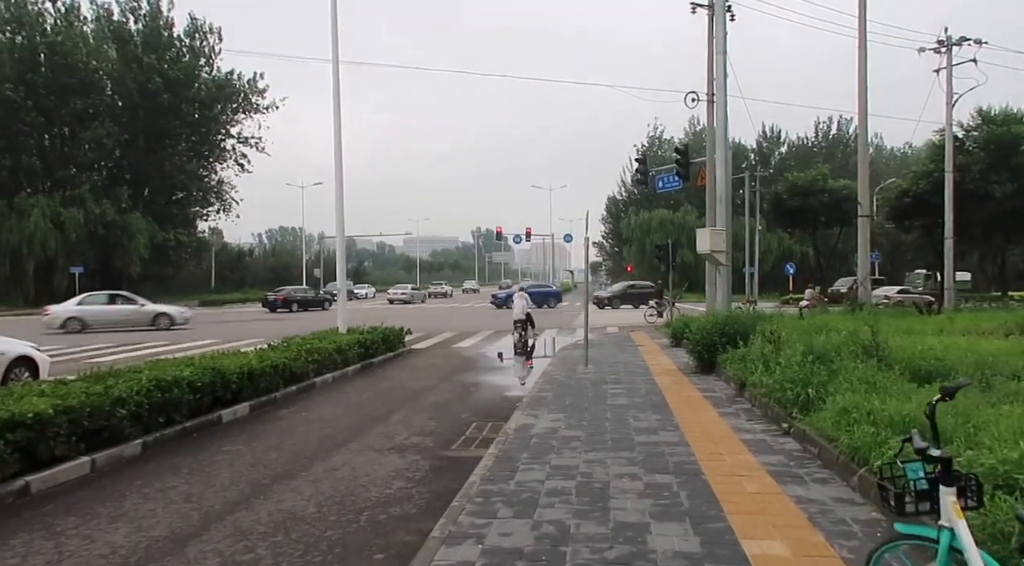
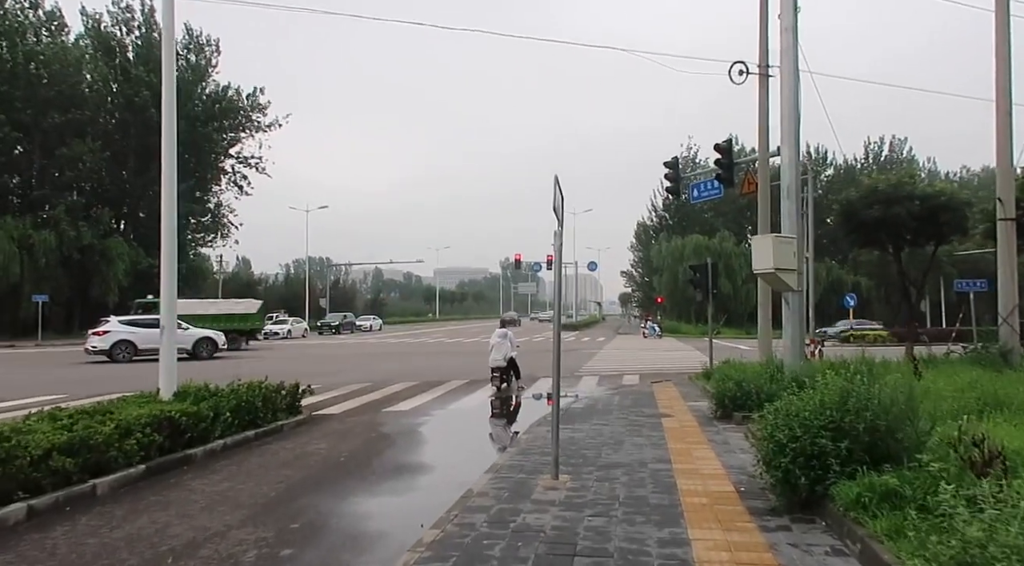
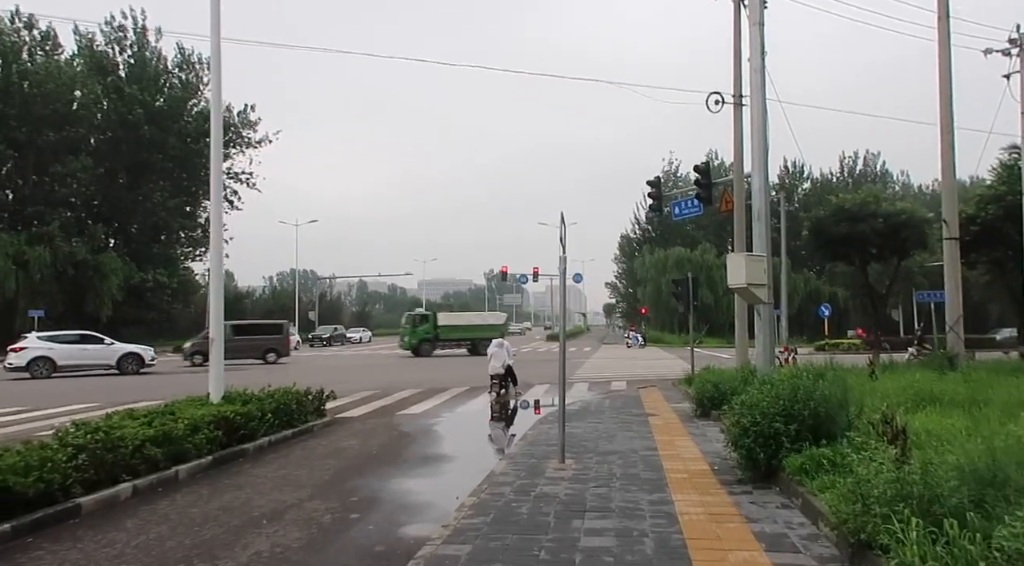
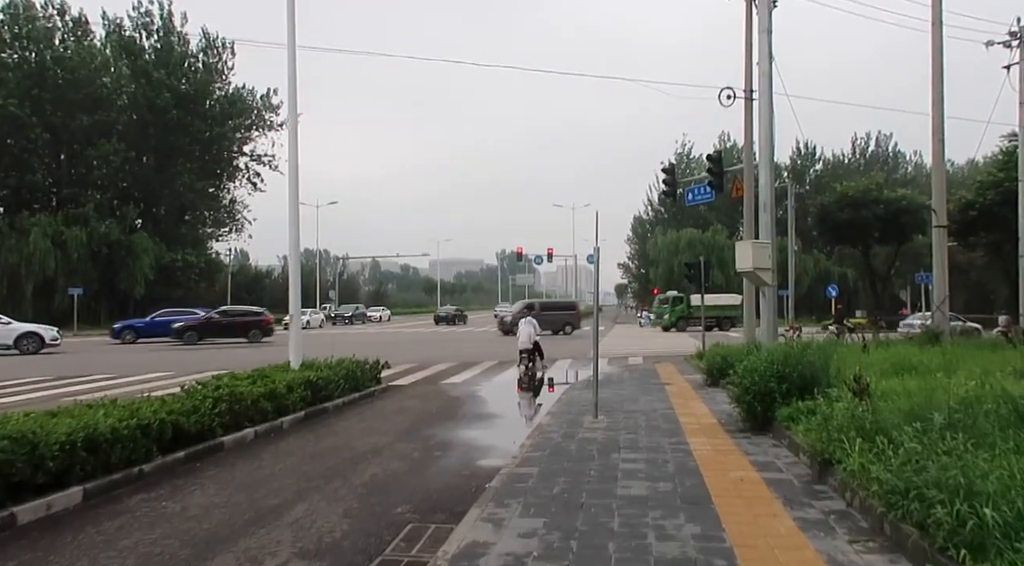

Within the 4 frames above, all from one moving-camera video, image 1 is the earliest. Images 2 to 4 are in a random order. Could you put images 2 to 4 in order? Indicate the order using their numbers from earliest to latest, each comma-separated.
4, 3, 2
